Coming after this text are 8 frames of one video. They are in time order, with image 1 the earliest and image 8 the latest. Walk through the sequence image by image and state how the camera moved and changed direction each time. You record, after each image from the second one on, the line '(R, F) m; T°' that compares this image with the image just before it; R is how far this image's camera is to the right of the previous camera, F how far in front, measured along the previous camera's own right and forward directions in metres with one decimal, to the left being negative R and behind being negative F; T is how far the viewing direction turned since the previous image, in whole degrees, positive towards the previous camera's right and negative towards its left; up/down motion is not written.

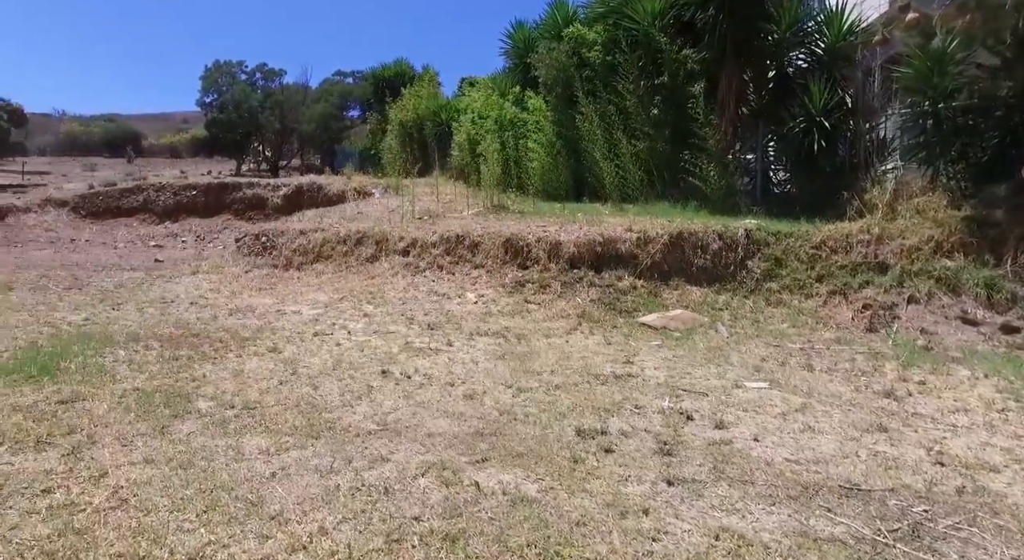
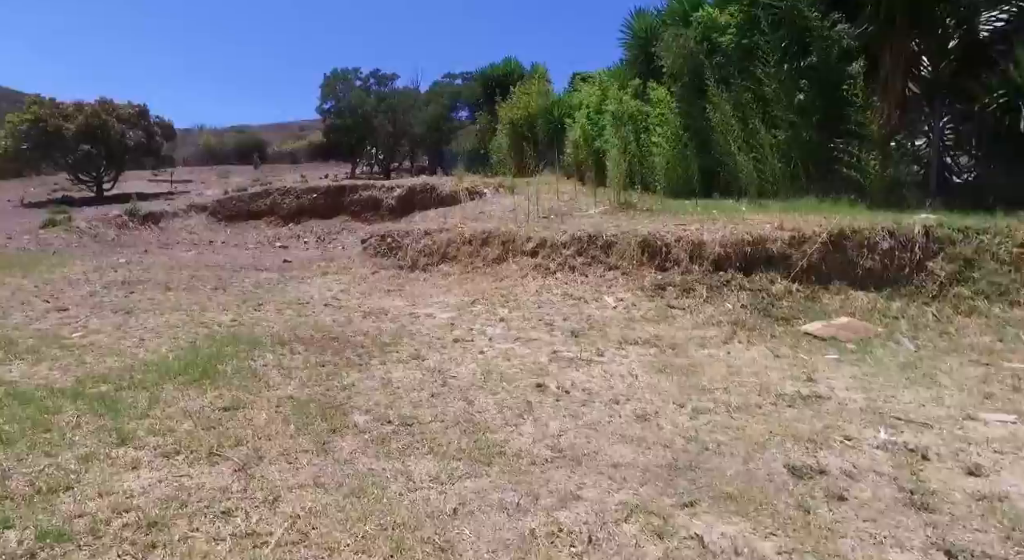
(-0.5, +0.4) m; -9°
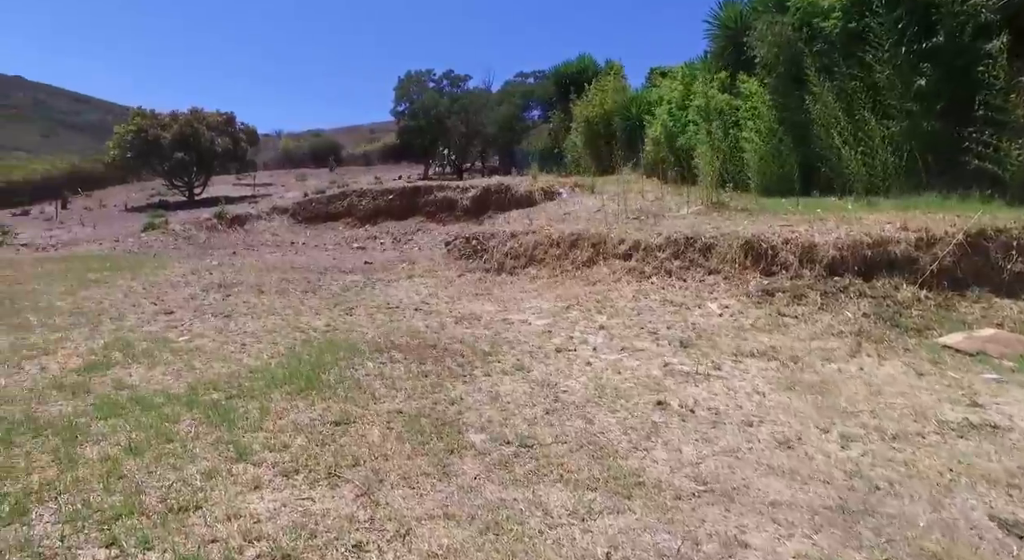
(-0.4, +0.3) m; -6°
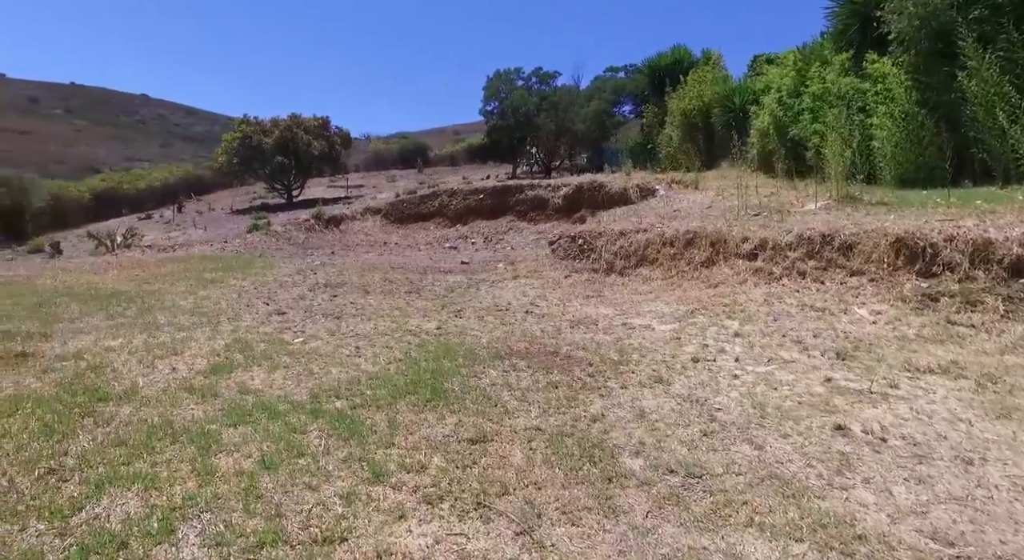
(-0.4, +0.4) m; -7°
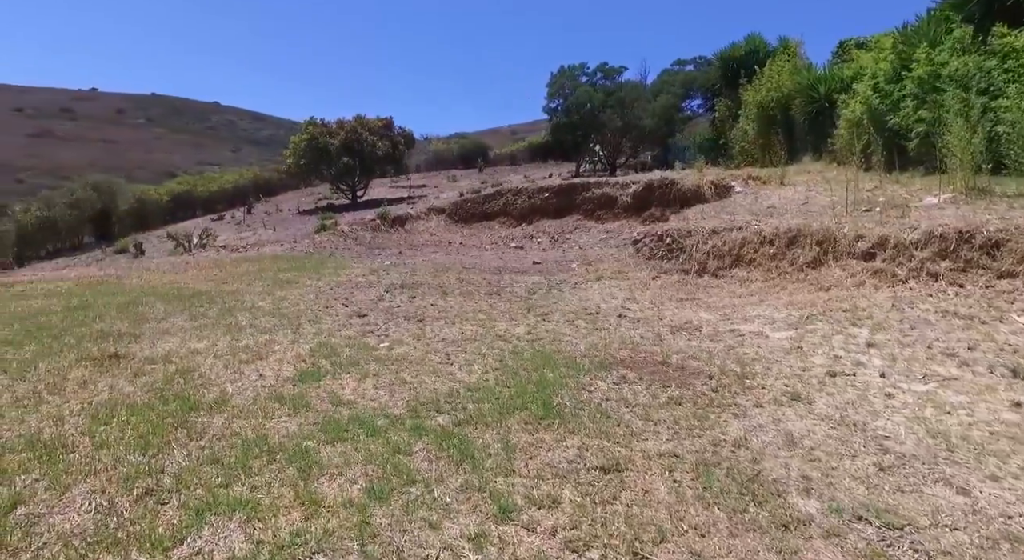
(-0.4, +0.4) m; -5°
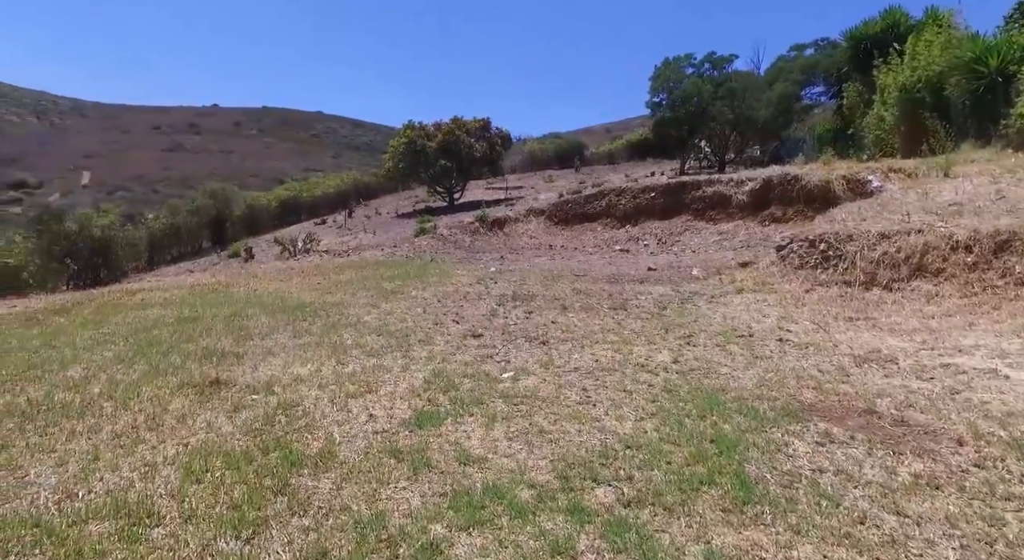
(-0.4, +0.8) m; -8°
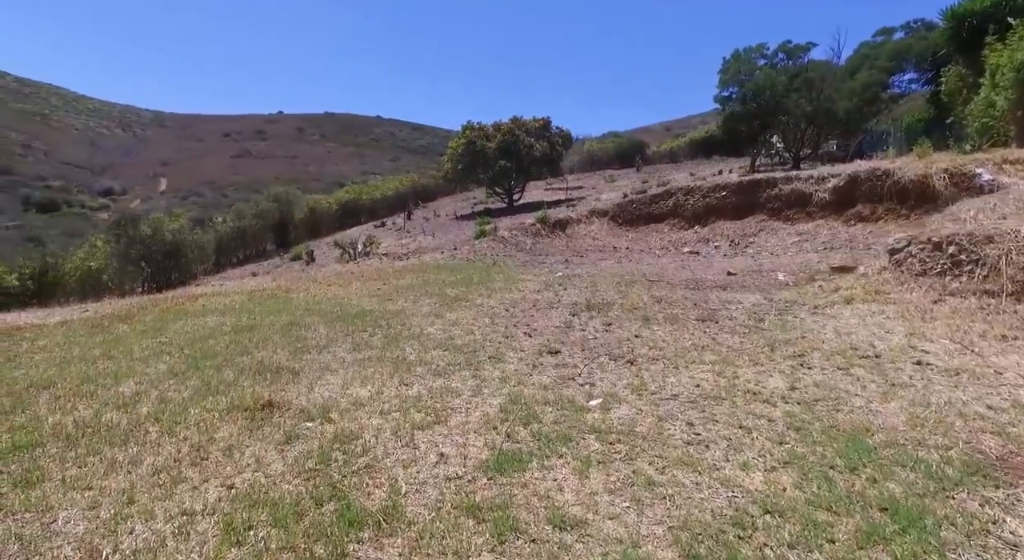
(-0.2, +0.6) m; -5°
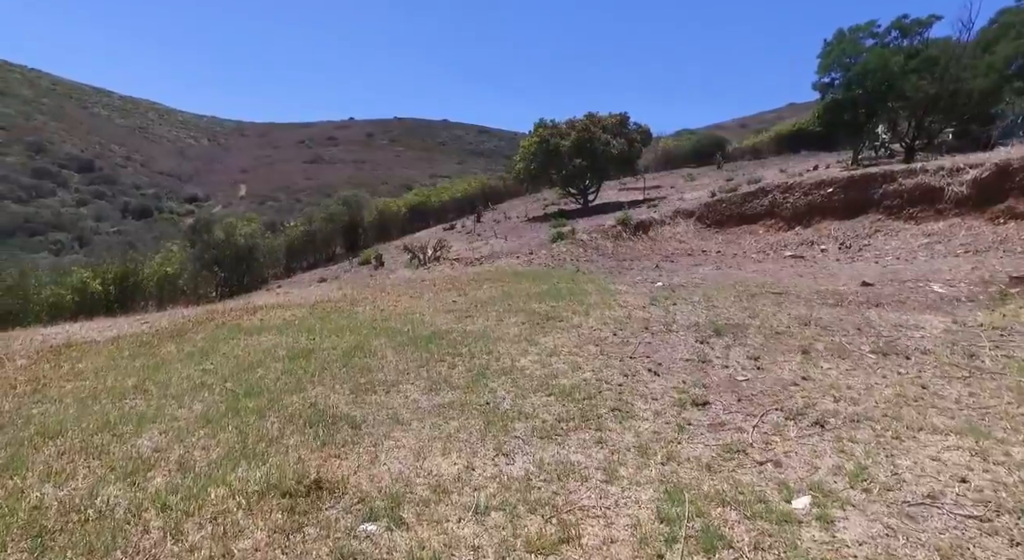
(-0.4, +1.2) m; -6°
